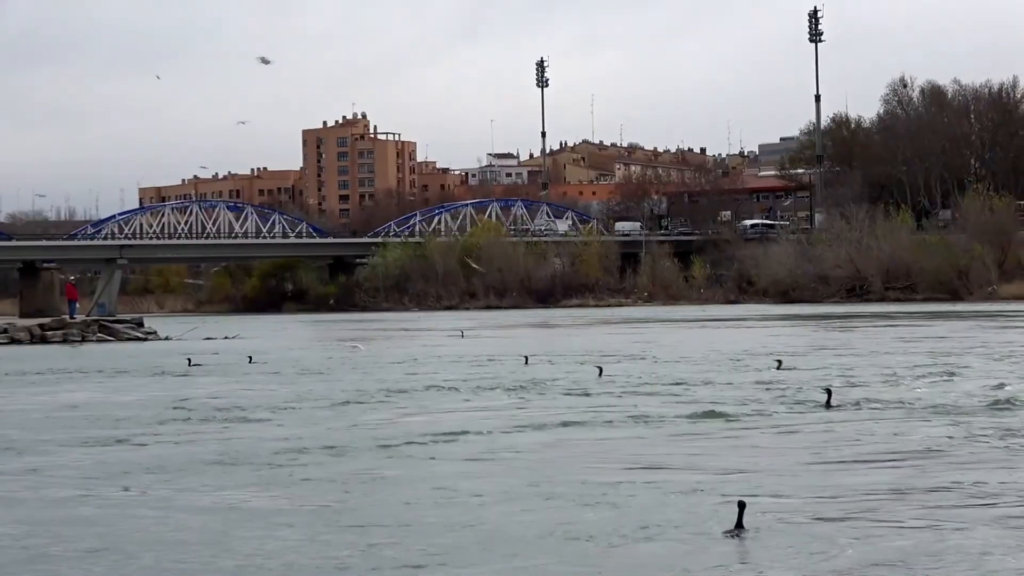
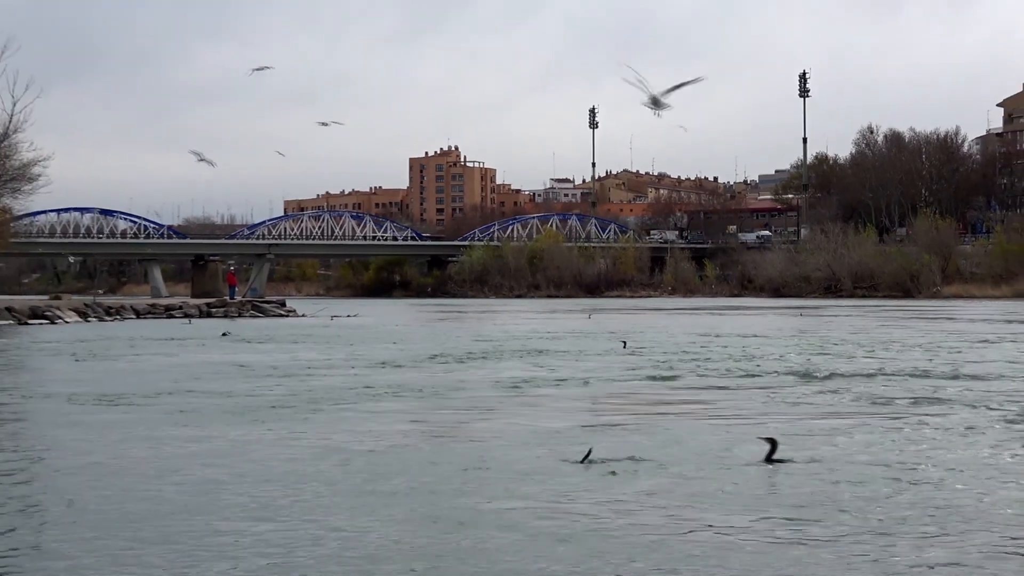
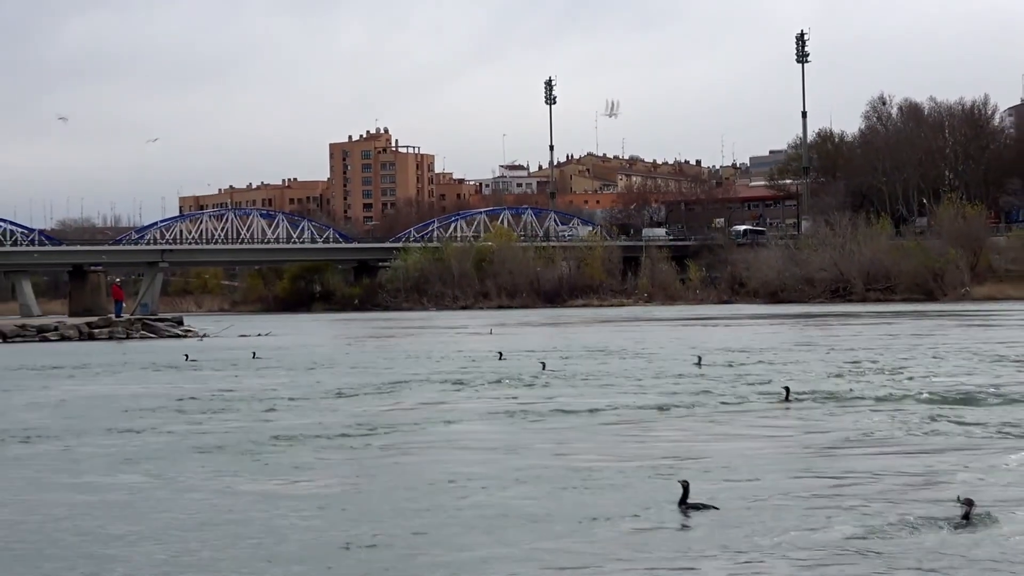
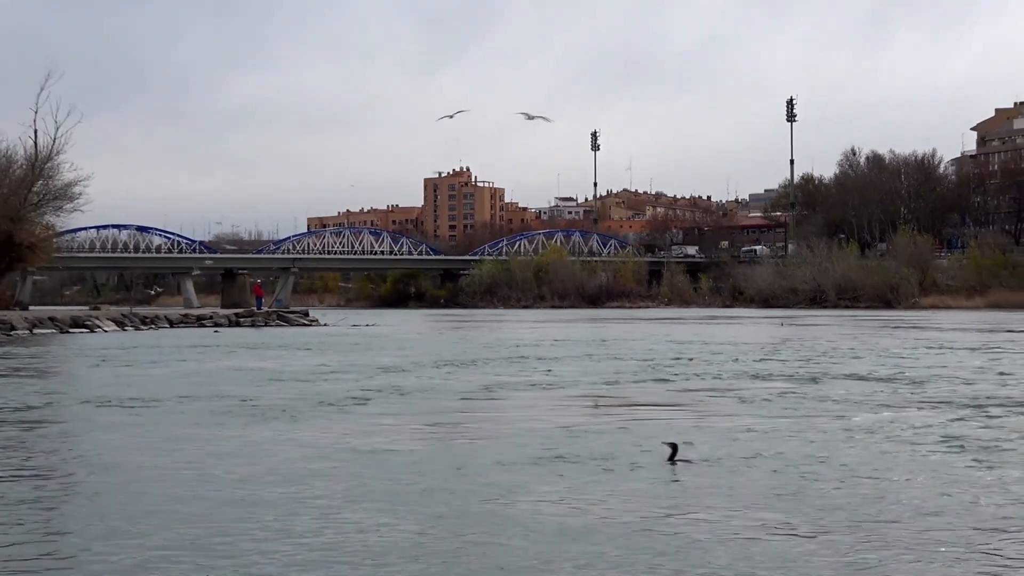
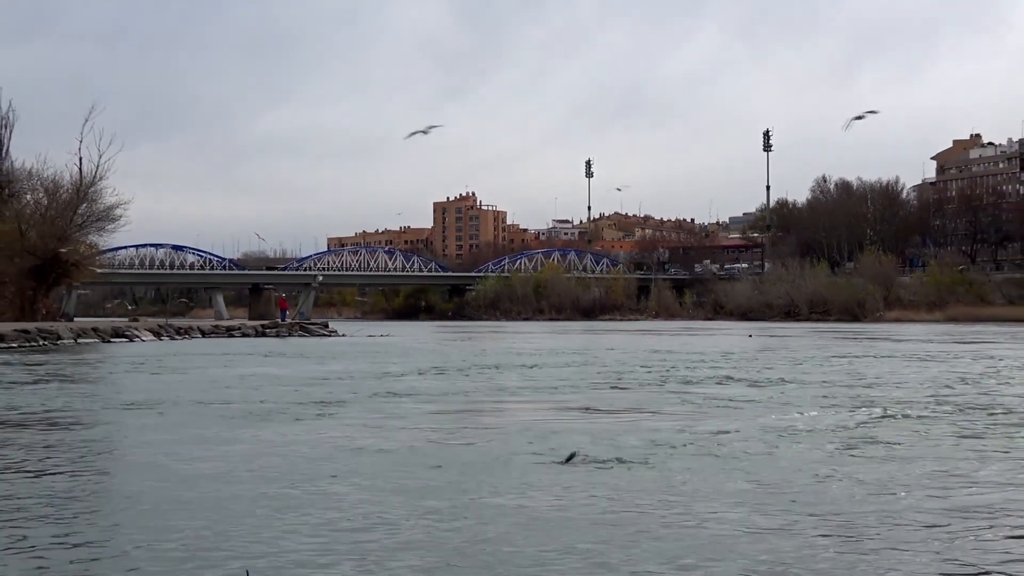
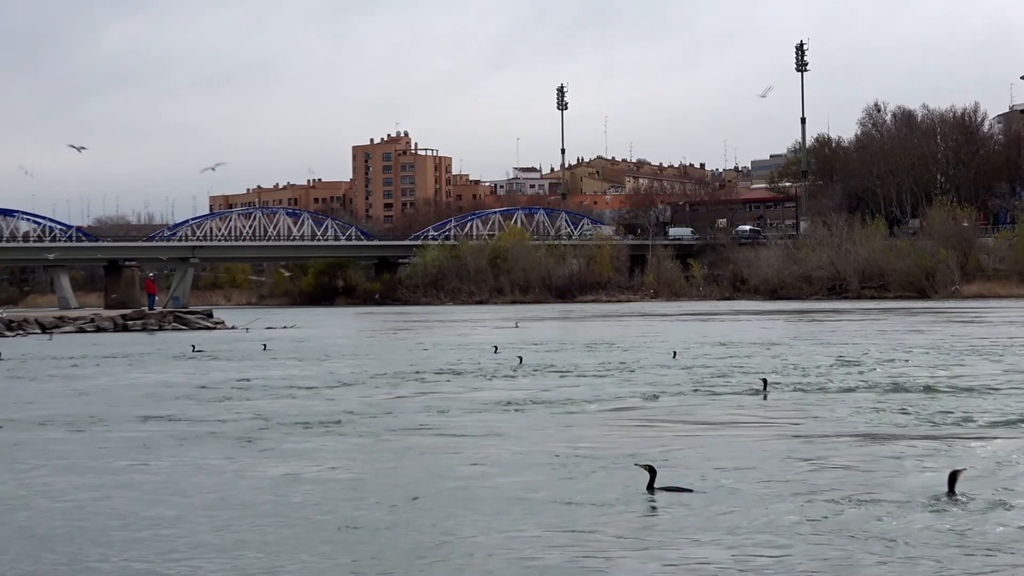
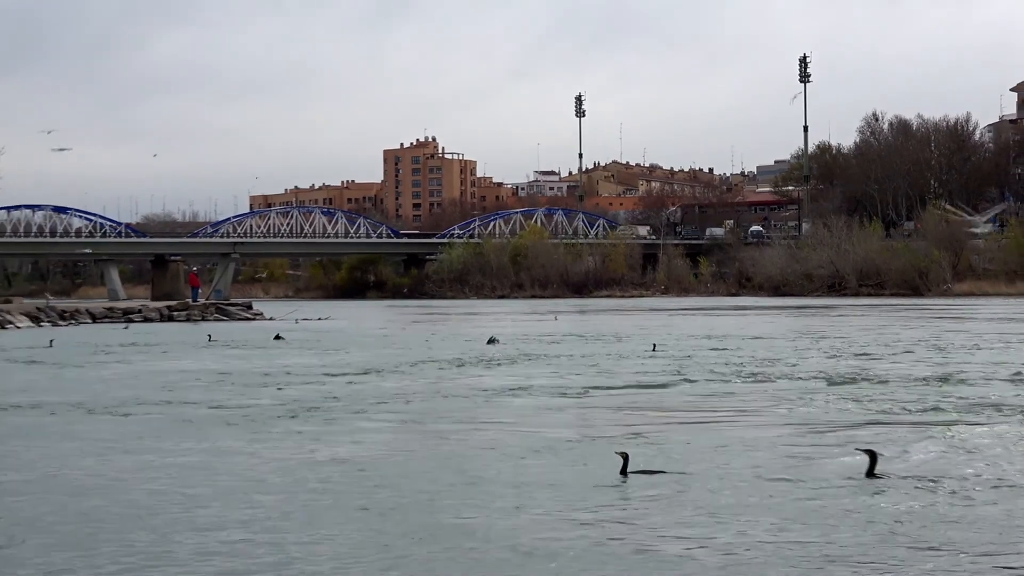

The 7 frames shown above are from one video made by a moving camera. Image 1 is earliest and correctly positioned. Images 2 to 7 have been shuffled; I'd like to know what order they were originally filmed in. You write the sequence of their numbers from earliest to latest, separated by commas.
3, 6, 7, 2, 4, 5
